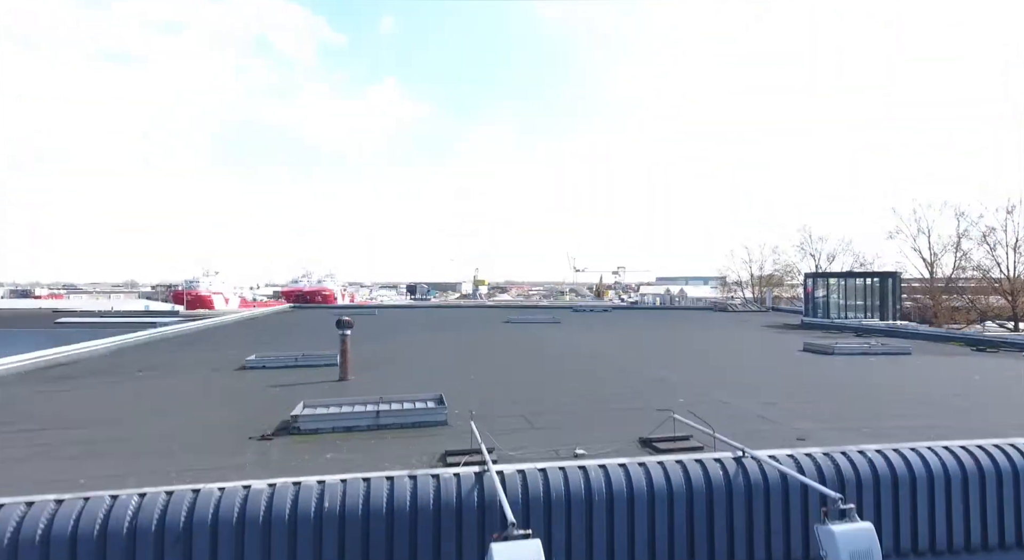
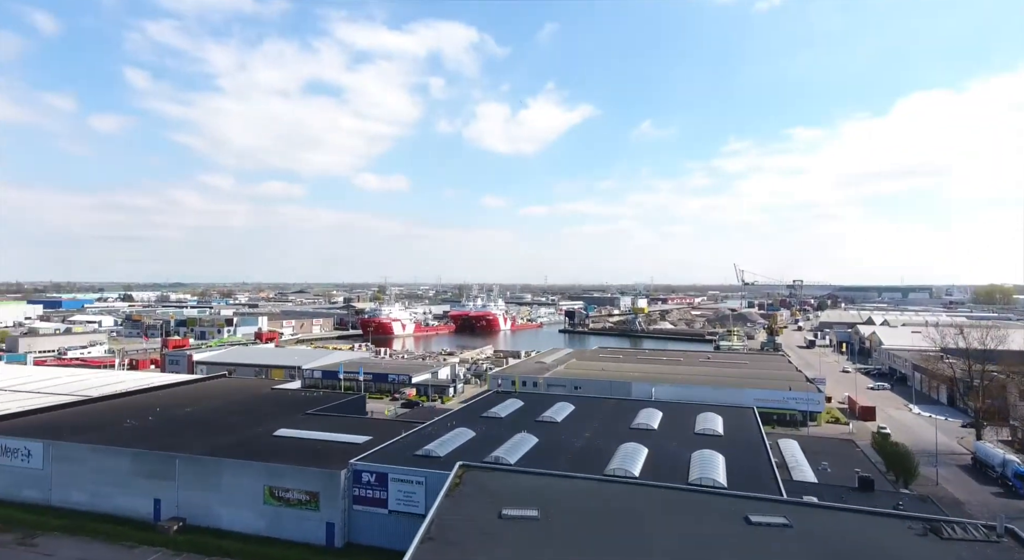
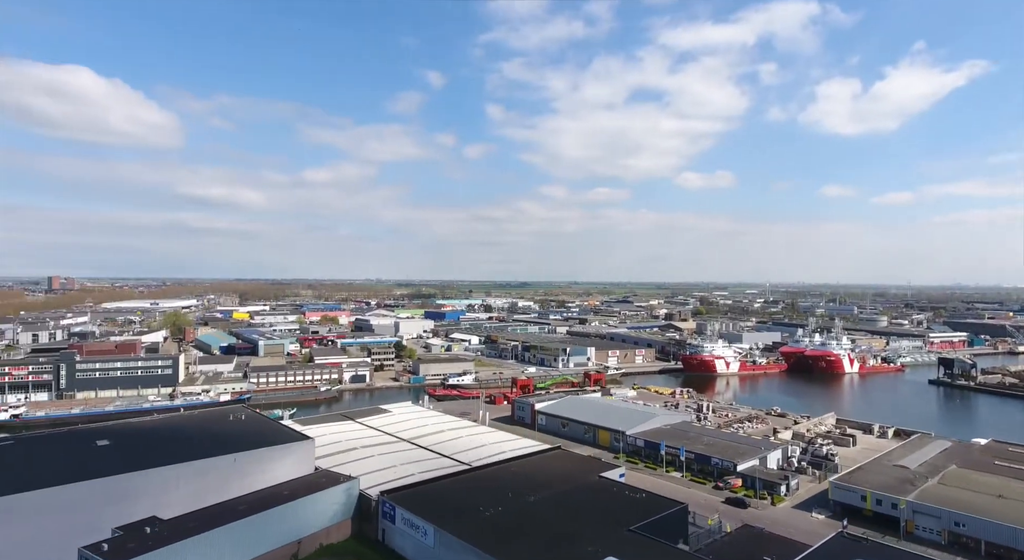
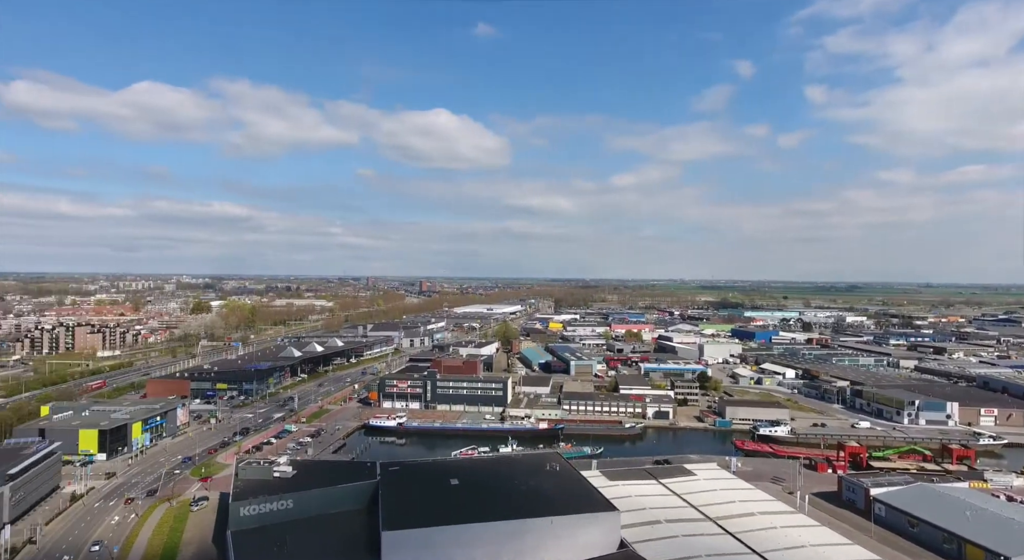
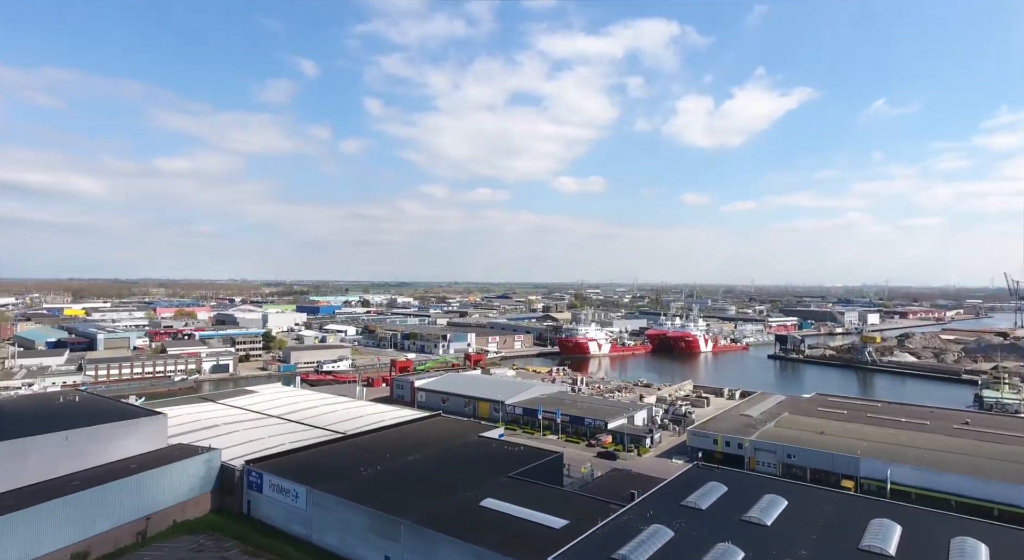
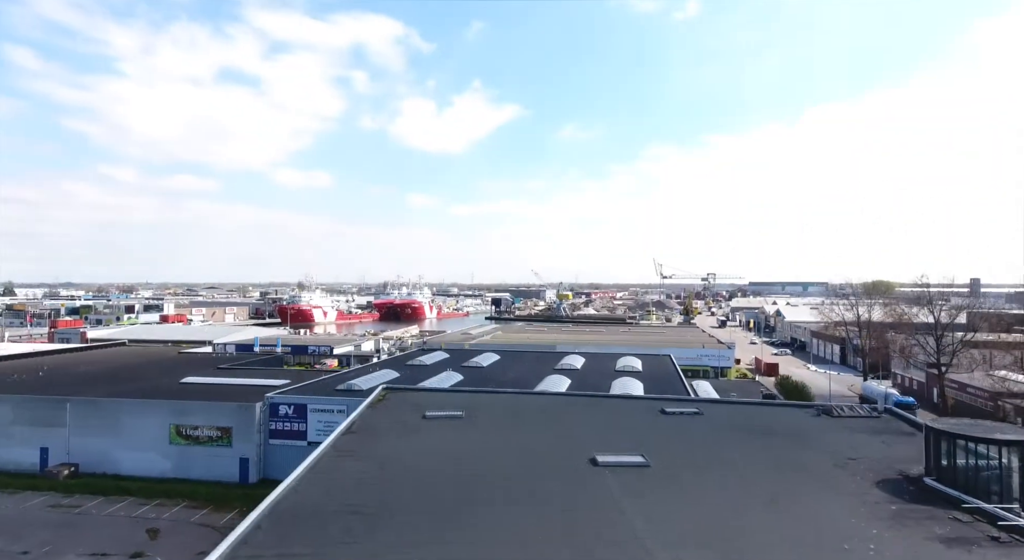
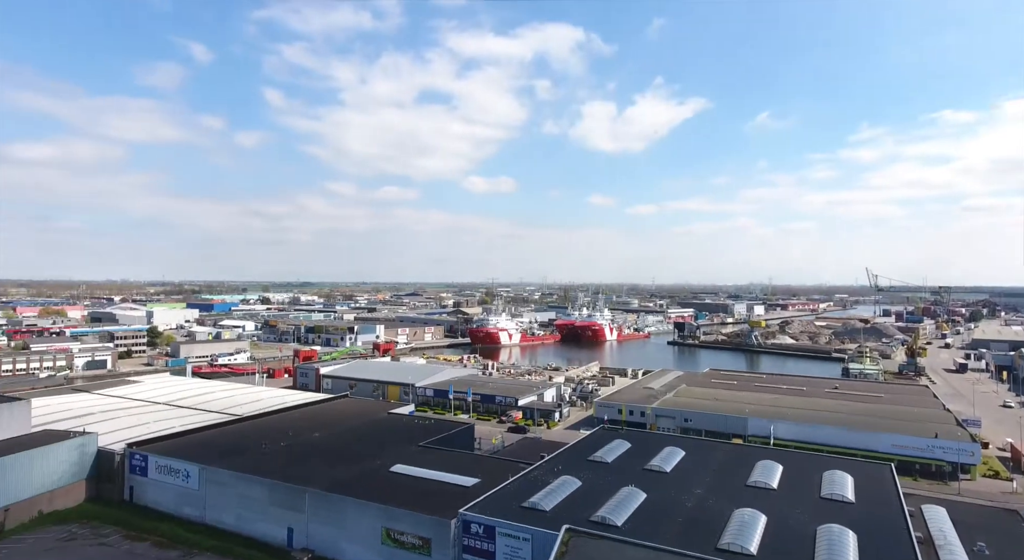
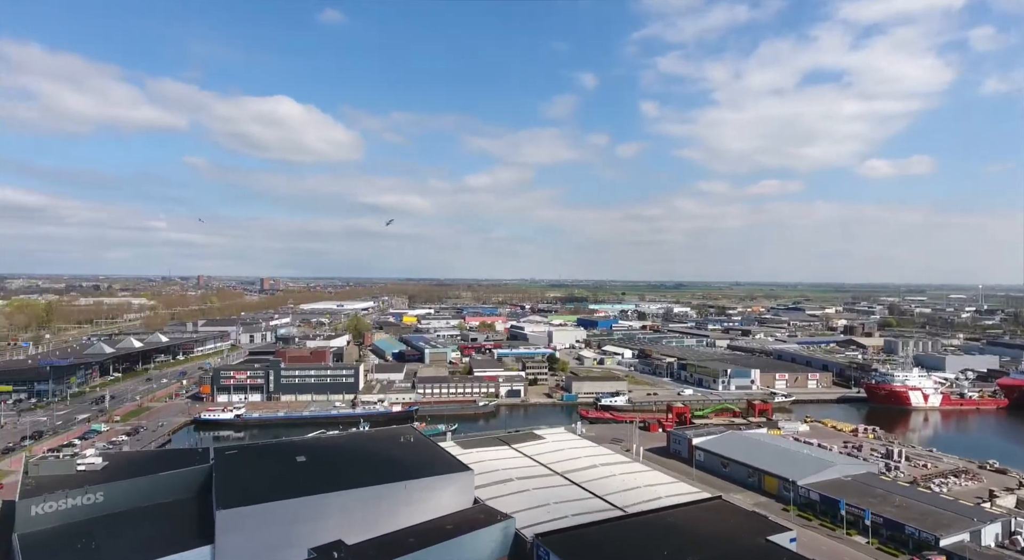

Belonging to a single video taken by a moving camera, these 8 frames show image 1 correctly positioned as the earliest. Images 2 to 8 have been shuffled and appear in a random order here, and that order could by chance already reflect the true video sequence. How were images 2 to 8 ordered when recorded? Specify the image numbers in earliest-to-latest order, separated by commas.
6, 2, 7, 5, 3, 8, 4
